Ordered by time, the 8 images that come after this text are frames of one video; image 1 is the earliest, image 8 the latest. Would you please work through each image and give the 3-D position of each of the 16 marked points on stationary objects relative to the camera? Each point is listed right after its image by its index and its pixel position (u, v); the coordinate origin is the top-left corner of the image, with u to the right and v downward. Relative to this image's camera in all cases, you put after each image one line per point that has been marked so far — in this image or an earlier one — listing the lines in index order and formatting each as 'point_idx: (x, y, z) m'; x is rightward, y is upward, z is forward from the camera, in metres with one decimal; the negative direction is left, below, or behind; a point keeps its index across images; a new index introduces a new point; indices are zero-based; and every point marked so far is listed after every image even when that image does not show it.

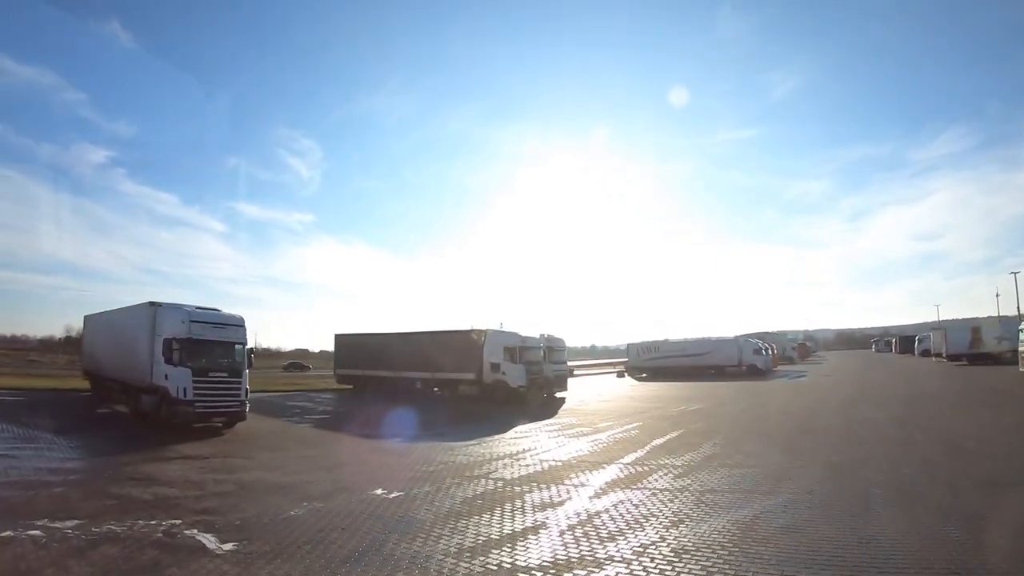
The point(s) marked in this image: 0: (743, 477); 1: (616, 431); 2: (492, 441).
0: (+3.9, -3.2, +11.6) m
1: (+2.5, -3.5, +16.9) m
2: (-0.4, -3.2, +14.4) m
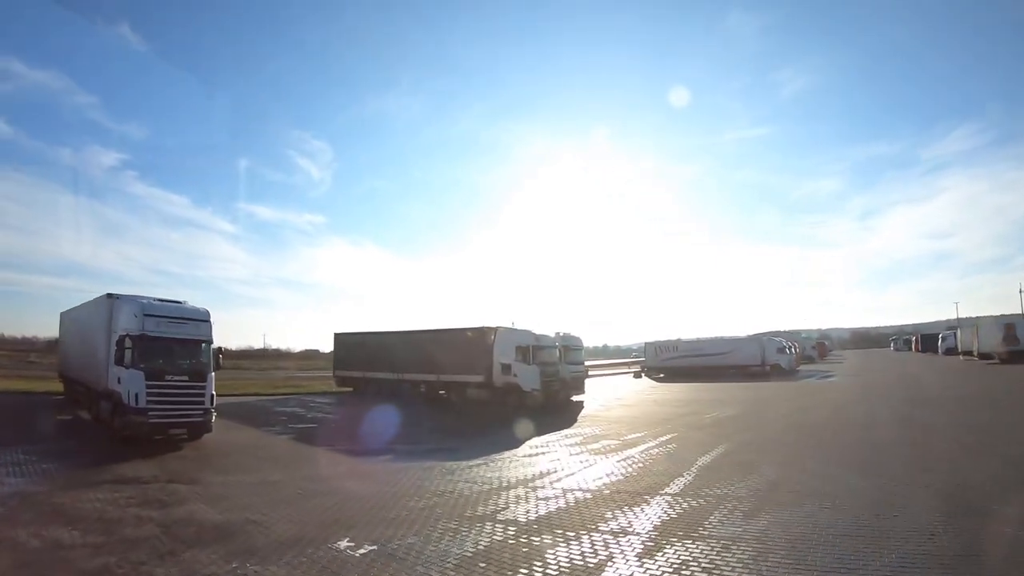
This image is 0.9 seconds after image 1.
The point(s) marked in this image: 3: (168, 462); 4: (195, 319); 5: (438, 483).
0: (+4.1, -2.9, +8.8) m
1: (+2.8, -3.2, +14.2) m
2: (-0.2, -3.0, +11.7) m
3: (-6.2, -3.1, +12.5) m
4: (-7.0, -0.7, +15.2) m
5: (-1.0, -2.7, +9.7) m
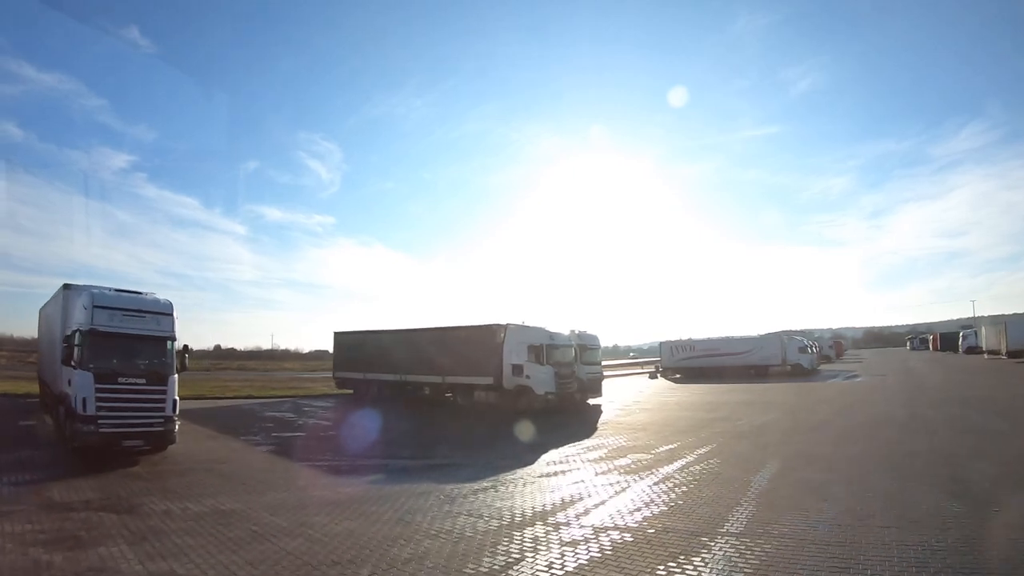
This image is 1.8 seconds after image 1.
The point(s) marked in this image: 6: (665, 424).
0: (+4.2, -2.7, +6.6) m
1: (+3.0, -3.0, +12.0) m
2: (0.0, -2.7, +9.6) m
3: (-6.0, -2.9, +10.5) m
4: (-6.7, -0.5, +13.1) m
5: (-0.9, -2.5, +7.6) m
6: (+4.3, -3.8, +19.2) m
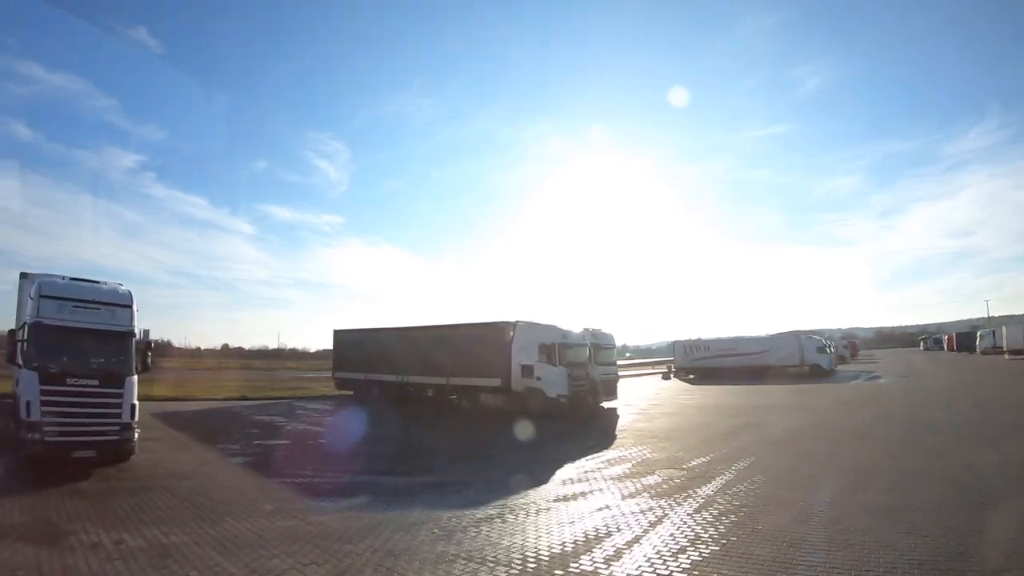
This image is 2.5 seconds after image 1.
0: (+4.3, -2.5, +4.9) m
1: (+3.1, -2.8, +10.3) m
2: (+0.1, -2.6, +7.9) m
3: (-5.8, -2.8, +8.8) m
4: (-6.6, -0.3, +11.5) m
5: (-0.8, -2.3, +5.9) m
6: (+4.5, -3.6, +17.5) m
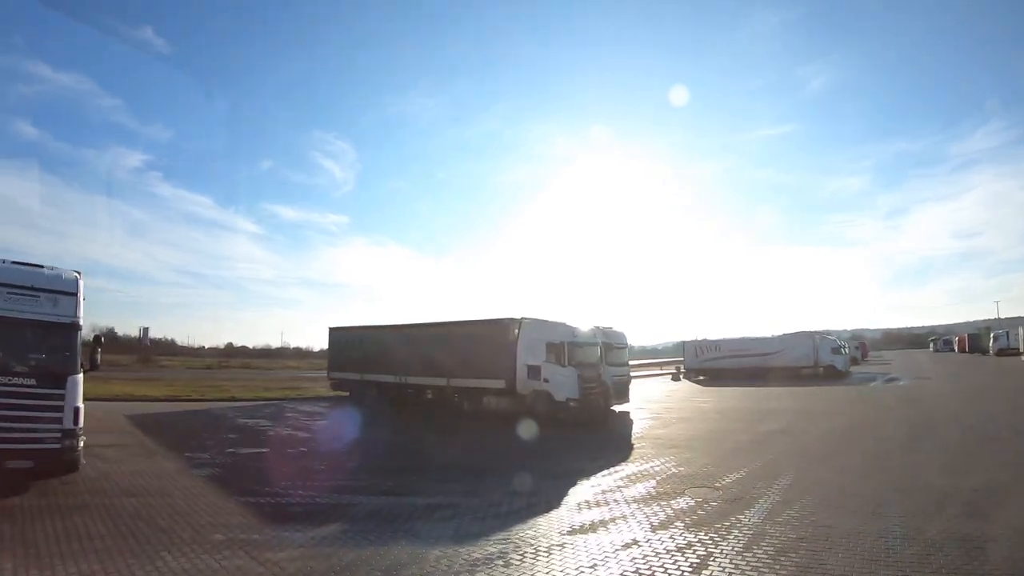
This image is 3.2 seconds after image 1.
0: (+4.4, -2.4, +3.3) m
1: (+3.2, -2.7, +8.7) m
2: (+0.2, -2.4, +6.3) m
3: (-5.8, -2.6, +7.3) m
4: (-6.5, -0.1, +10.0) m
5: (-0.7, -2.2, +4.3) m
6: (+4.6, -3.4, +15.9) m
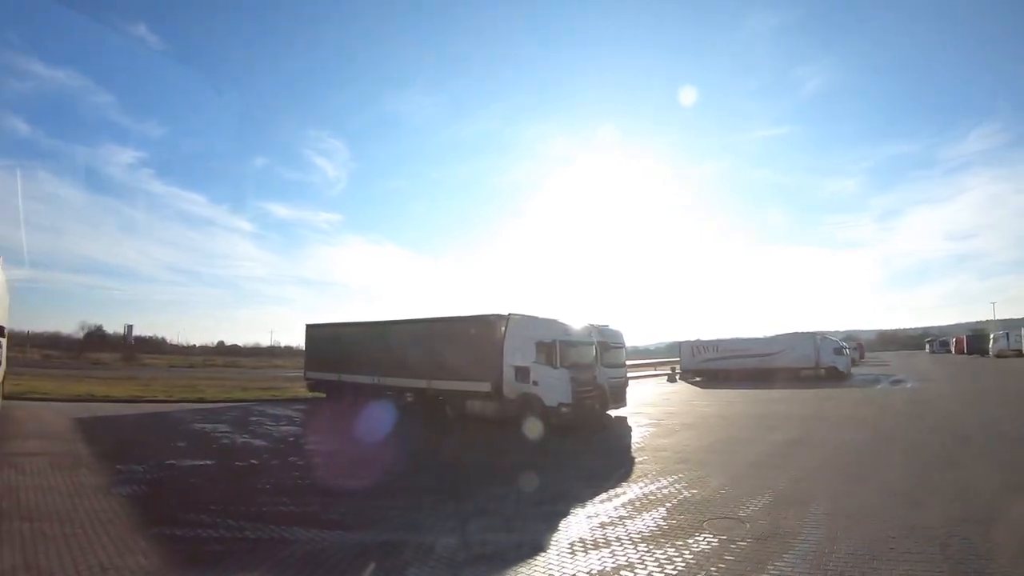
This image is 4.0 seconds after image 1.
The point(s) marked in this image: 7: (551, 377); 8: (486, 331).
0: (+4.1, -2.2, +1.5) m
1: (+3.0, -2.5, +6.9) m
2: (0.0, -2.2, +4.5) m
3: (-6.0, -2.4, +5.4) m
4: (-6.7, +0.1, +8.1) m
5: (-0.9, -2.0, +2.5) m
6: (+4.3, -3.3, +14.1) m
7: (+1.0, -2.3, +18.0) m
8: (-0.7, -1.1, +18.9) m
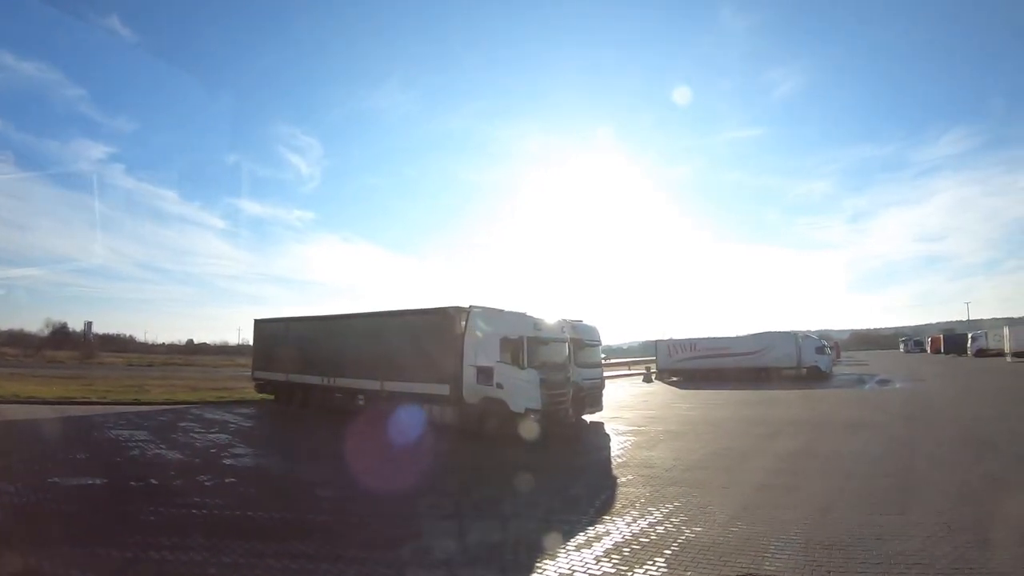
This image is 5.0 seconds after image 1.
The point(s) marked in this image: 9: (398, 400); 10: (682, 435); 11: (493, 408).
0: (+3.8, -2.0, -0.6) m
1: (+2.5, -2.3, +4.7) m
2: (-0.4, -2.0, +2.2) m
3: (-6.4, -2.1, +2.9) m
4: (-7.2, +0.4, +5.6) m
5: (-1.2, -1.7, +0.2) m
6: (+3.6, -3.0, +12.0) m
7: (+0.1, -2.0, +15.8) m
8: (-1.6, -0.9, +16.6) m
9: (-2.9, -2.9, +18.1) m
10: (+3.7, -3.3, +15.2) m
11: (-0.4, -2.7, +15.9) m
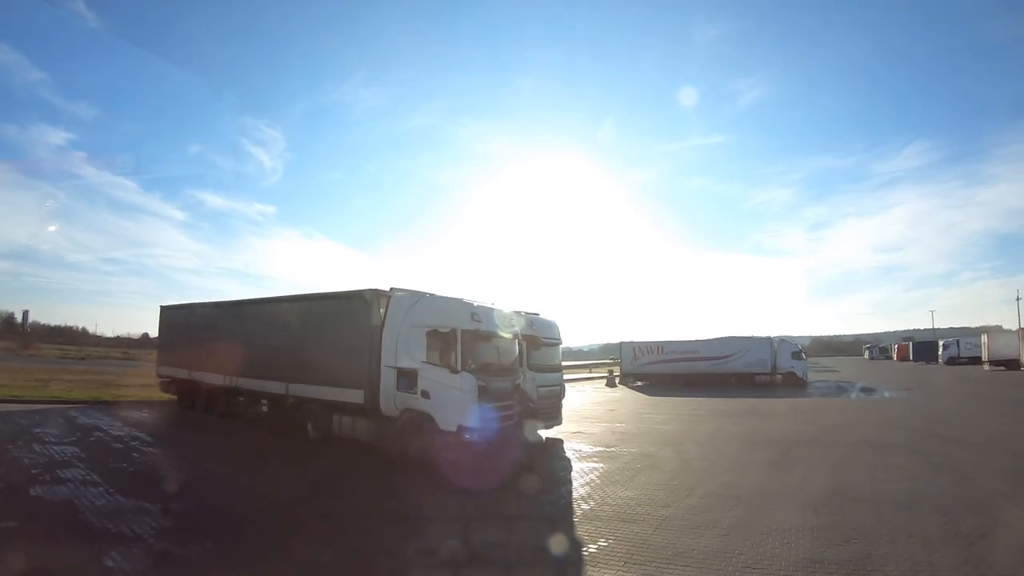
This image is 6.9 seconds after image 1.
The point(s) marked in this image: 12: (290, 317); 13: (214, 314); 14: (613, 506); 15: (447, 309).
0: (+3.5, -1.7, -4.0) m
1: (+1.9, -2.0, +1.3) m
2: (-0.9, -1.6, -1.4) m
3: (-6.9, -1.6, -0.9) m
4: (-7.8, +0.9, +1.7) m
5: (-1.6, -1.3, -3.4) m
6: (+2.6, -2.7, +8.6) m
7: (-1.0, -1.6, +12.3) m
8: (-2.7, -0.4, +13.0) m
9: (-4.1, -2.5, +14.4) m
10: (+2.6, -3.0, +11.9) m
11: (-1.6, -2.3, +12.3) m
12: (-4.8, -0.7, +15.1) m
13: (-8.0, -0.7, +18.6) m
14: (+1.2, -2.6, +8.1) m
15: (-1.1, -0.4, +13.0) m
